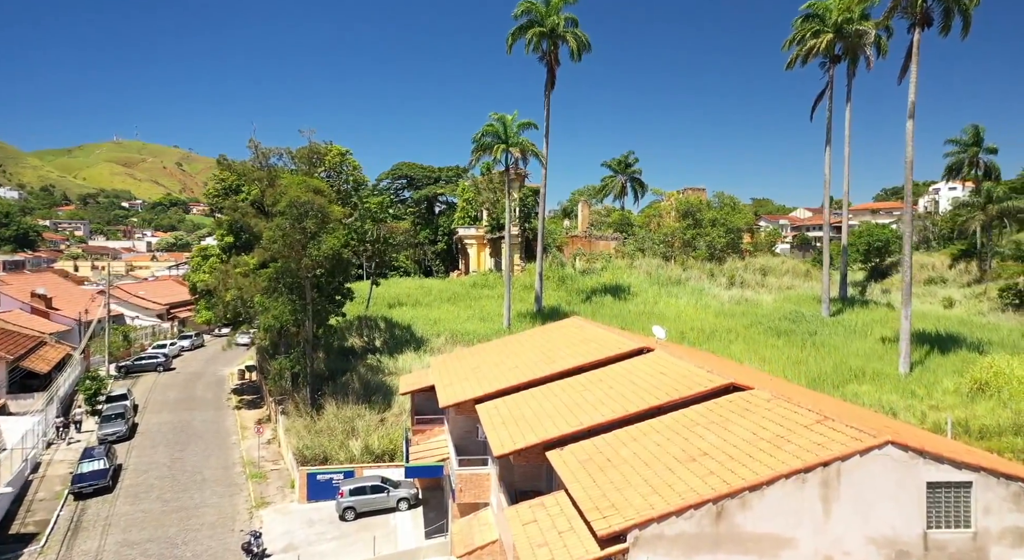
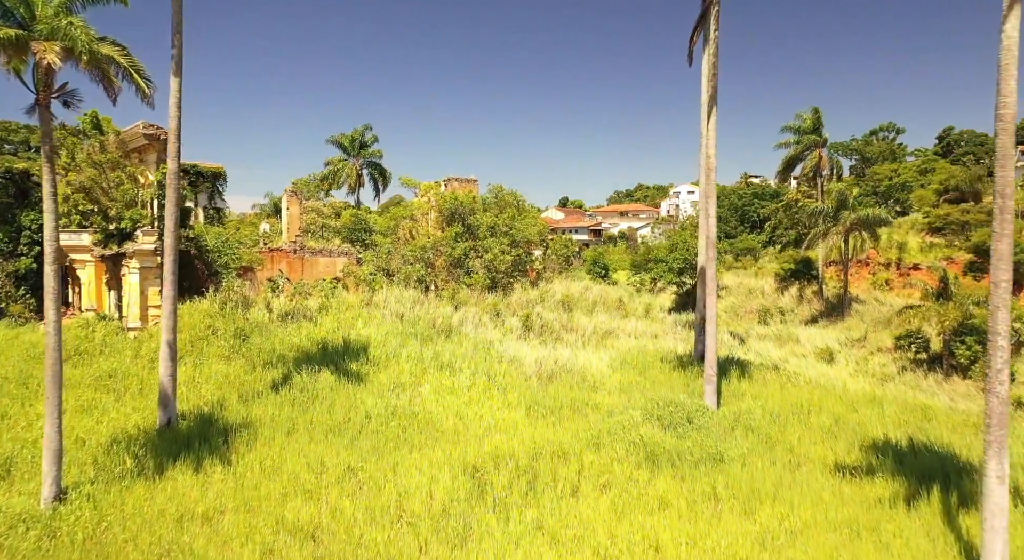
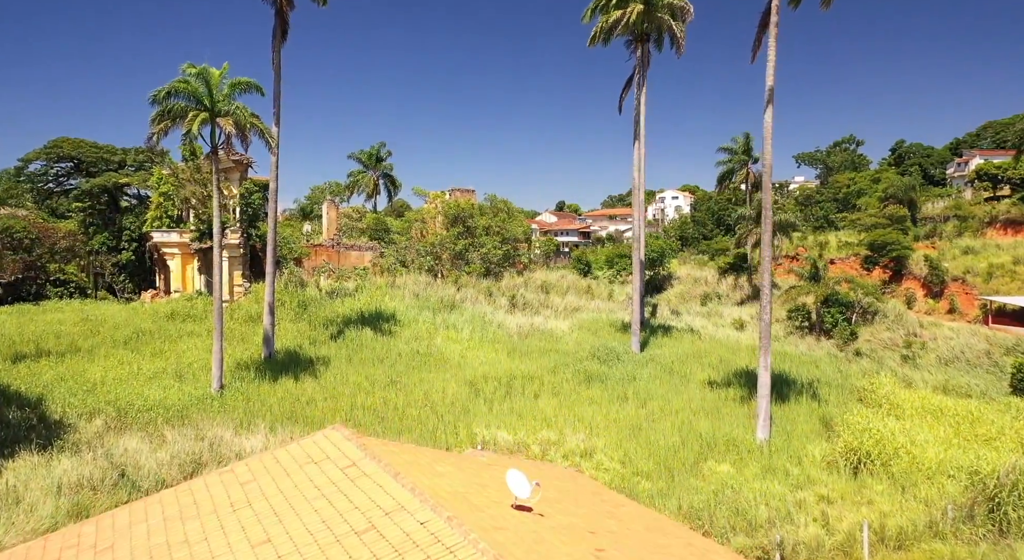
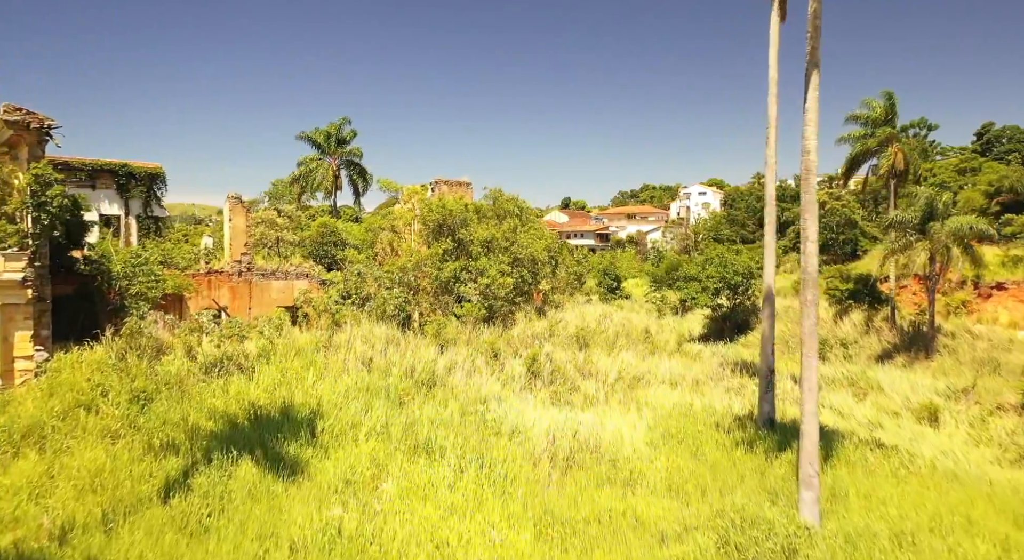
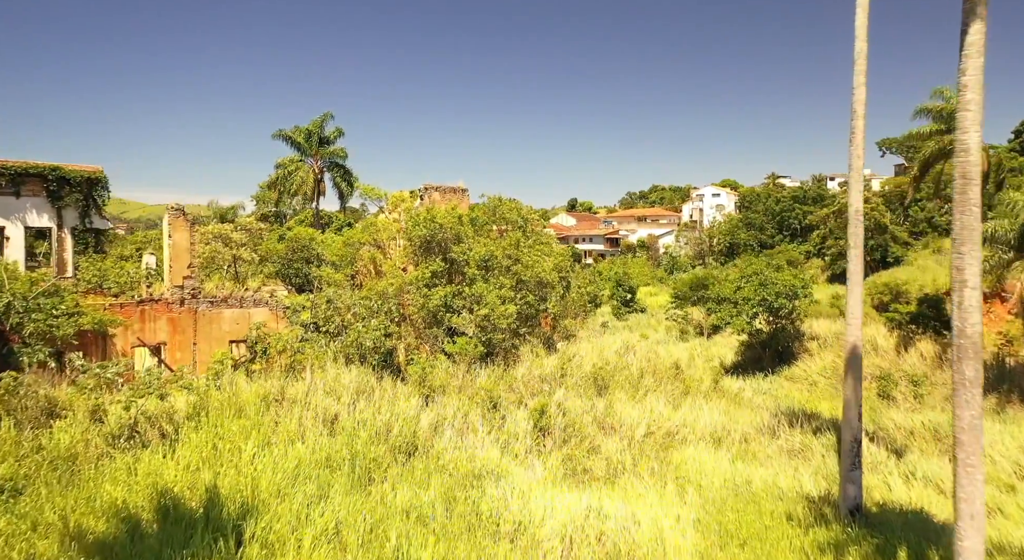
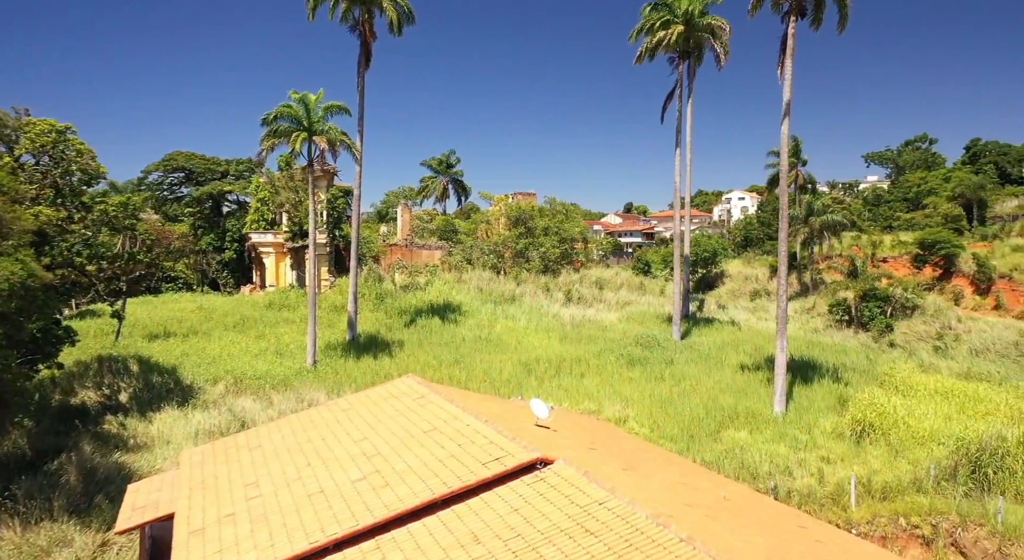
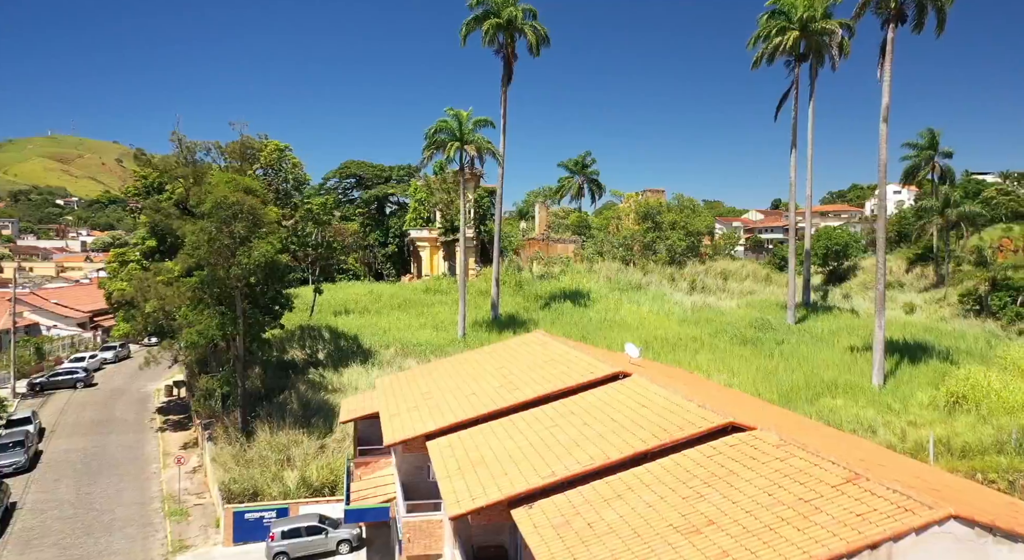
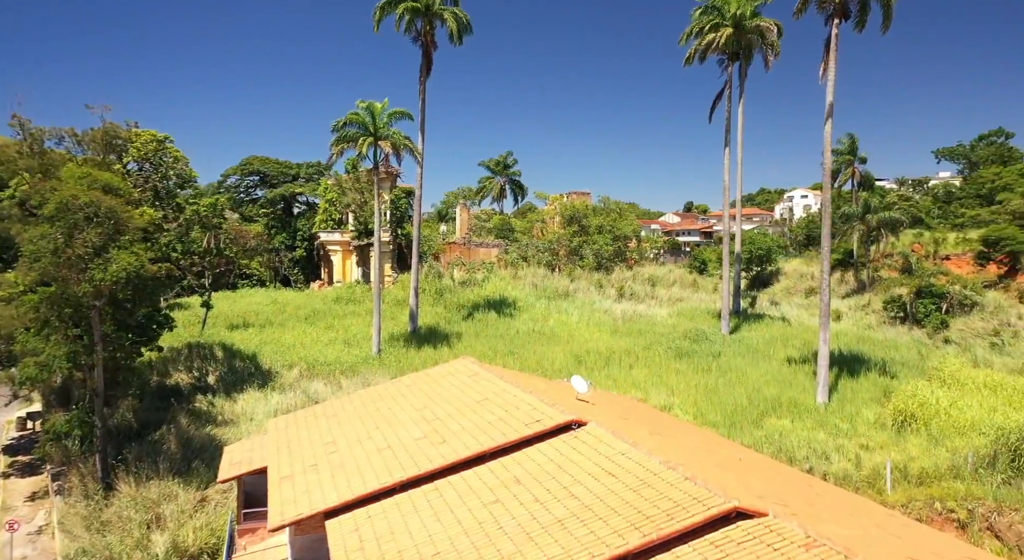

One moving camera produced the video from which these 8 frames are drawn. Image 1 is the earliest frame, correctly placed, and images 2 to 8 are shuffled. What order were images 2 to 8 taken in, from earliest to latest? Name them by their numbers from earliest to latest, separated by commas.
7, 8, 6, 3, 2, 4, 5
